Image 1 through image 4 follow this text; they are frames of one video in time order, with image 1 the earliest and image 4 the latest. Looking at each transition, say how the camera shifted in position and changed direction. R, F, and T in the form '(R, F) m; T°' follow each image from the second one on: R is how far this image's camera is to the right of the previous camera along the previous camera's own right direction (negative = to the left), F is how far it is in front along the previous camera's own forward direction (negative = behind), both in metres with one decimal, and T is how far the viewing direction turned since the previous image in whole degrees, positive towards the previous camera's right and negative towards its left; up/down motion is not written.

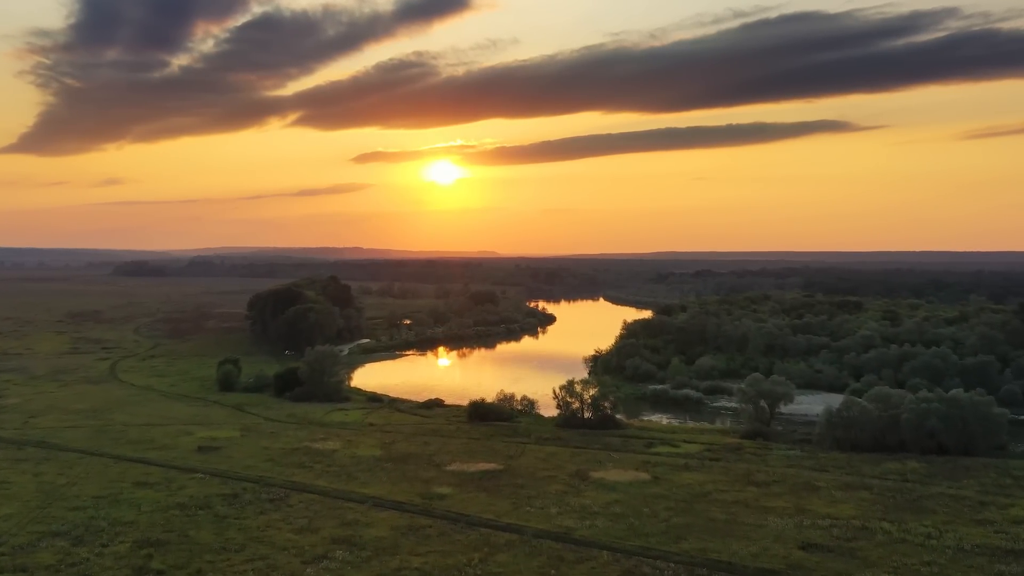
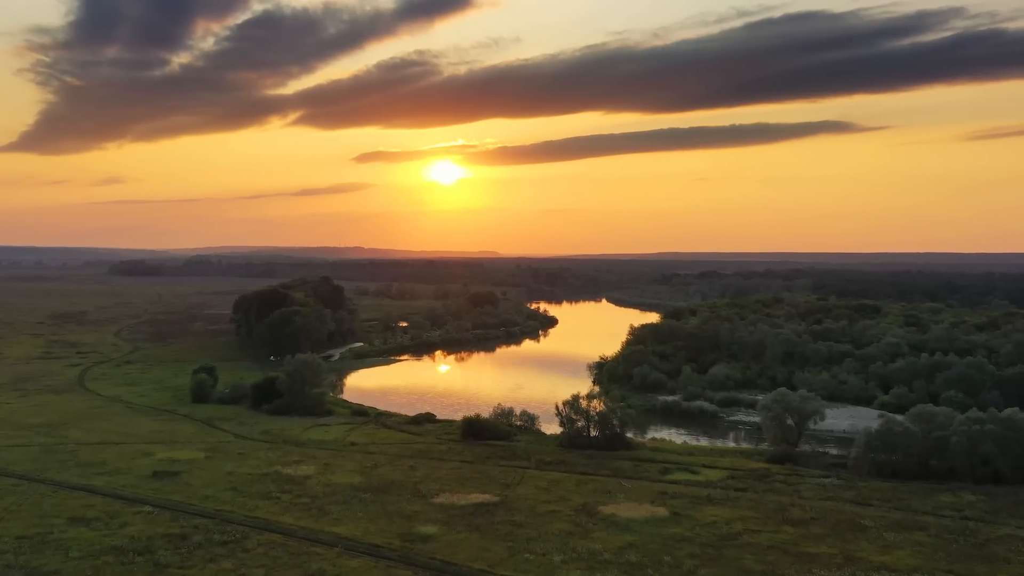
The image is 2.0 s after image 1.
(+0.2, +5.3) m; 0°
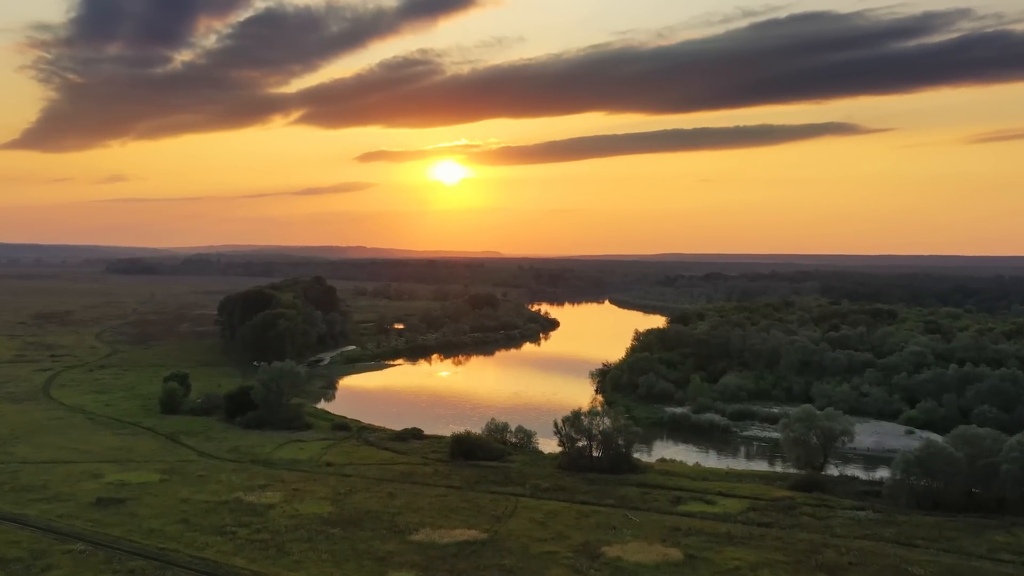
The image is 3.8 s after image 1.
(+0.5, +4.7) m; 0°
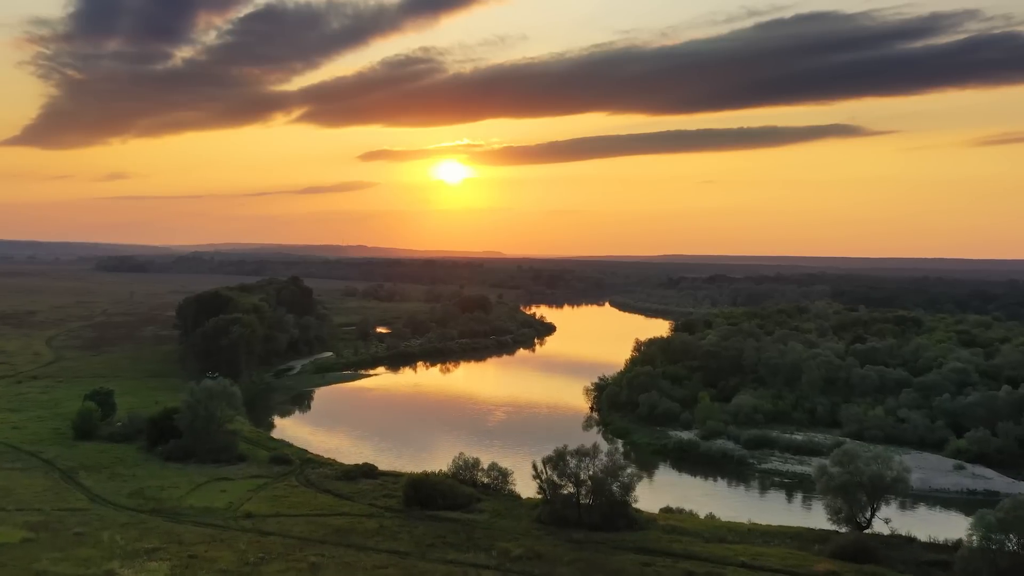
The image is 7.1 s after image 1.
(+1.6, +8.5) m; 0°
